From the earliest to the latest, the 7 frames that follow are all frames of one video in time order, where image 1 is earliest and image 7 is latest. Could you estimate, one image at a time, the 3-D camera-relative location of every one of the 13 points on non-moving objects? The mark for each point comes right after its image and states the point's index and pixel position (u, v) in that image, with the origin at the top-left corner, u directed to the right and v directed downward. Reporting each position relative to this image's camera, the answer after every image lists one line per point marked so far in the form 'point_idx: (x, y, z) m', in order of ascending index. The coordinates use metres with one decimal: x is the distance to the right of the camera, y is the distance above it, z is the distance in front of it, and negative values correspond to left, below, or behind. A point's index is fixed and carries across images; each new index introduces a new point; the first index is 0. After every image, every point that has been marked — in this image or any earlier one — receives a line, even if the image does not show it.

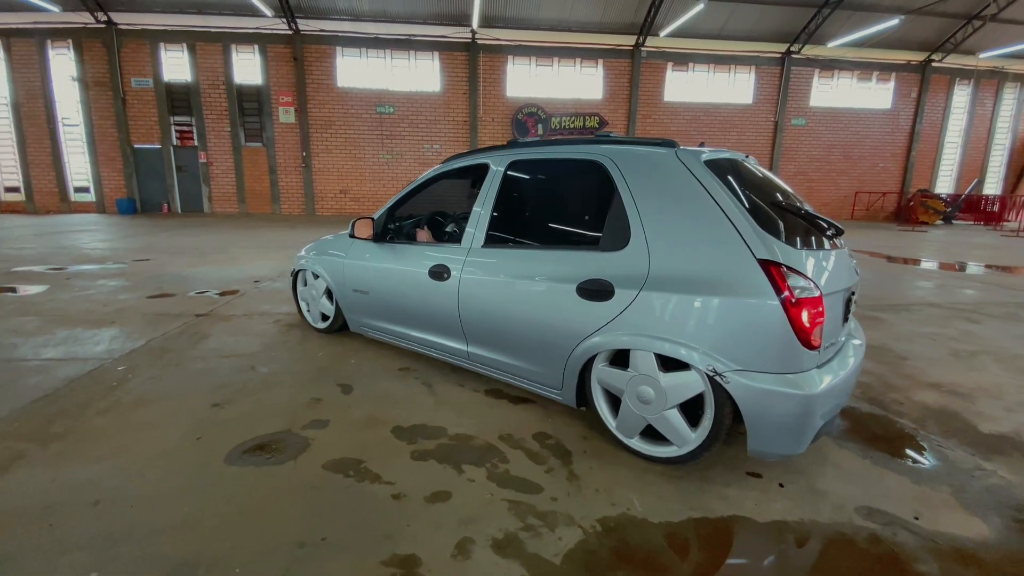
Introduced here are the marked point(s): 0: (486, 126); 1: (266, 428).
0: (-0.8, +5.0, +14.5) m
1: (-1.2, -0.7, +2.4) m
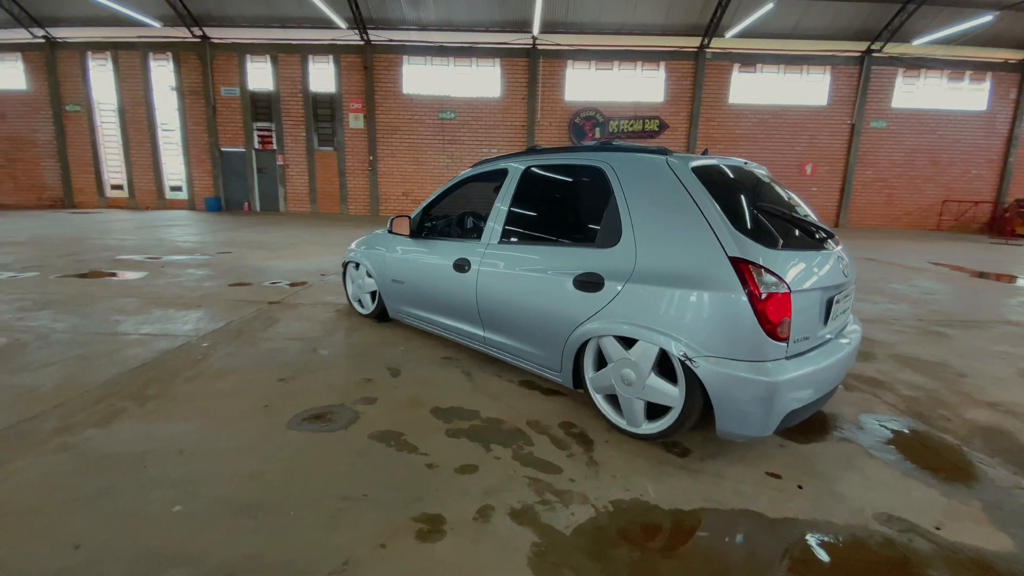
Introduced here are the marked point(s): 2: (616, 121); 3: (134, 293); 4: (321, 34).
0: (+1.0, +4.9, +14.7) m
1: (-1.1, -0.6, +2.7) m
2: (+3.2, +5.1, +14.4) m
3: (-4.0, -0.1, +5.0) m
4: (-5.7, +7.6, +14.2) m
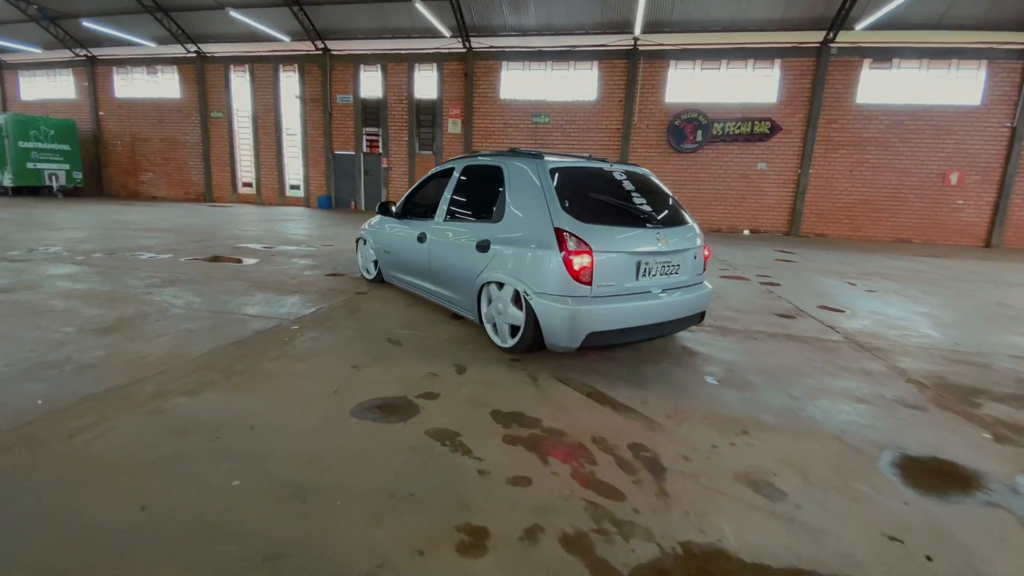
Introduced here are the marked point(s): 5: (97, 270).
0: (+3.8, +4.7, +14.2) m
1: (-0.7, -0.6, +2.7) m
2: (+5.9, +4.7, +13.4) m
3: (-3.1, +0.1, +5.5) m
4: (-2.7, +7.7, +14.9) m
5: (-4.8, +0.2, +5.4) m
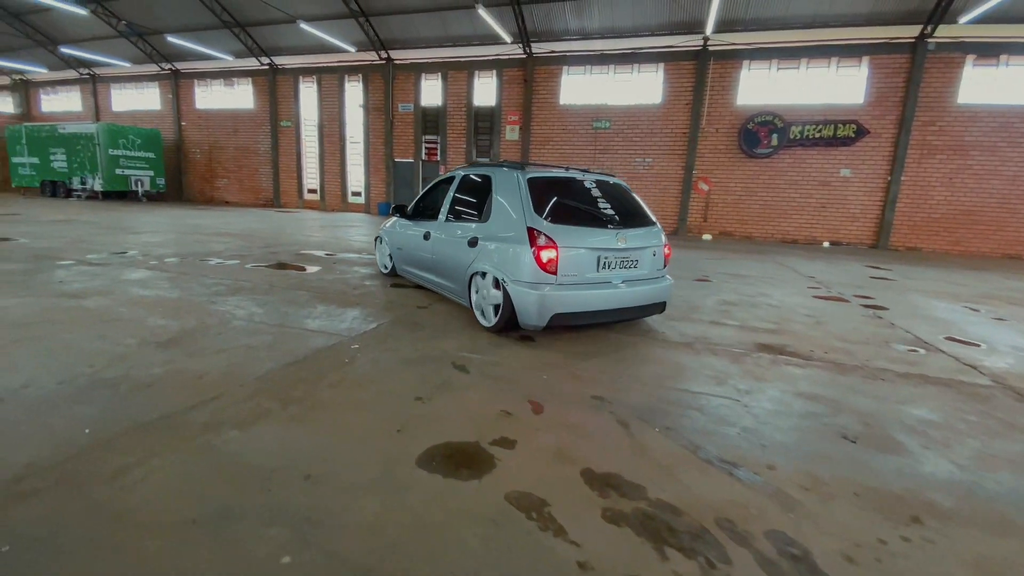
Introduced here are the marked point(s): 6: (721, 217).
0: (+5.6, +4.3, +13.3) m
1: (-0.3, -0.7, +2.3) m
2: (+7.6, +4.2, +12.4) m
3: (-2.4, 0.0, +5.4) m
4: (-0.8, +7.5, +14.7) m
5: (-4.0, +0.1, +5.5) m
6: (+6.1, +2.1, +14.0) m
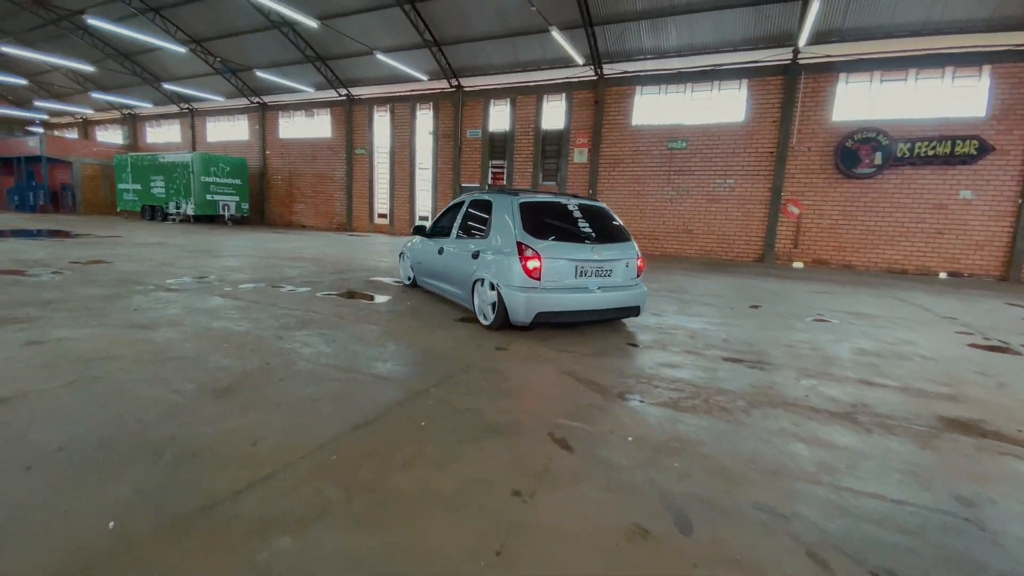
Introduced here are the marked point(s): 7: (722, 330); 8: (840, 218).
0: (+7.5, +3.4, +12.1) m
1: (+0.2, -1.0, +1.6) m
2: (+9.3, +3.3, +10.9) m
3: (-1.5, -0.3, +5.0) m
4: (+1.5, +6.6, +14.4) m
5: (-3.1, -0.2, +5.3) m
6: (+8.0, +1.2, +12.6) m
7: (+2.3, -0.5, +5.1) m
8: (+8.5, +1.8, +12.1) m
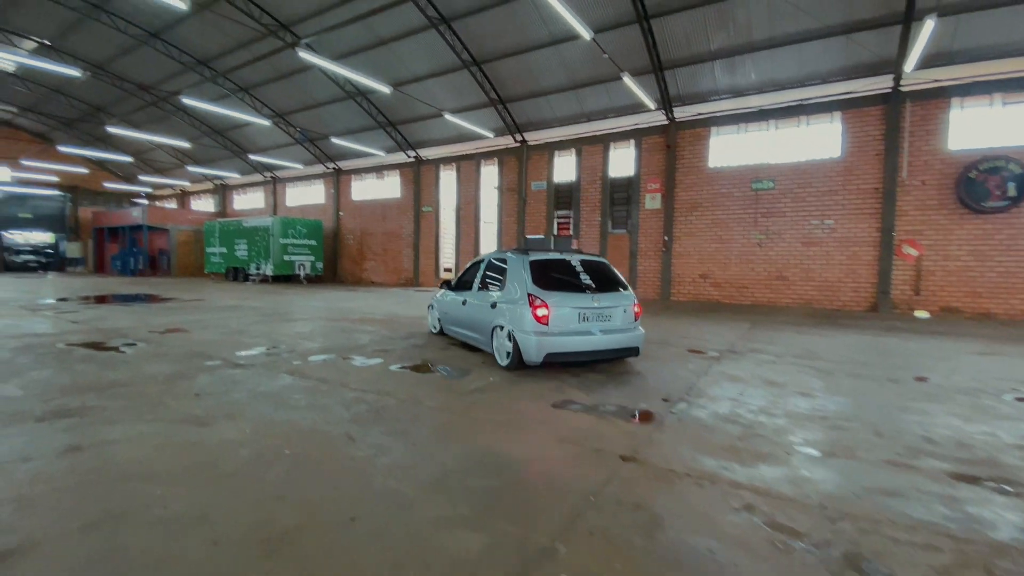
0: (+9.2, +2.2, +10.5) m
1: (+0.8, -1.3, +0.6) m
2: (+10.9, +2.3, +9.1) m
3: (-0.5, -1.0, +4.2) m
4: (+3.5, +5.0, +13.8) m
5: (-2.0, -1.0, +4.7) m
6: (+9.8, 0.0, +10.7) m
7: (+3.2, -1.1, +3.9) m
8: (+10.2, +0.6, +10.2) m
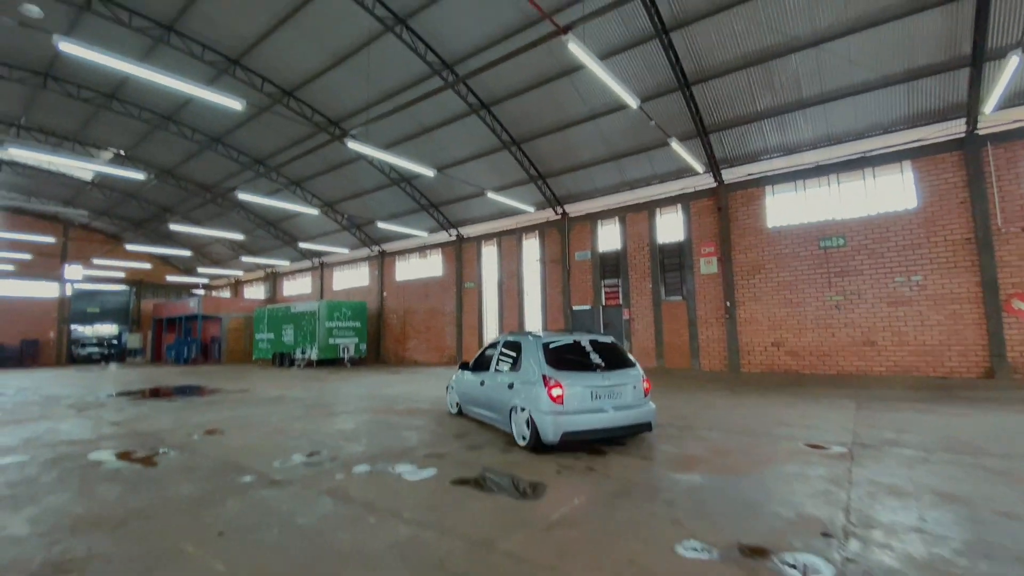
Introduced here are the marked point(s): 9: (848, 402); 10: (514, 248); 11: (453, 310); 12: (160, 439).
0: (+10.3, +1.0, +9.2) m
1: (+1.2, -1.4, -0.4) m
2: (+11.8, +1.4, +7.7) m
3: (+0.2, -1.7, +3.2) m
4: (+4.7, +3.0, +13.3) m
5: (-1.3, -1.8, +3.9) m
6: (+11.0, -1.2, +9.0) m
7: (+3.9, -1.6, +2.6) m
8: (+11.3, -0.5, +8.6) m
9: (+6.0, -2.0, +8.4) m
10: (+0.2, +1.5, +16.9) m
11: (-2.2, -0.8, +18.3) m
12: (-4.9, -2.1, +6.6) m
